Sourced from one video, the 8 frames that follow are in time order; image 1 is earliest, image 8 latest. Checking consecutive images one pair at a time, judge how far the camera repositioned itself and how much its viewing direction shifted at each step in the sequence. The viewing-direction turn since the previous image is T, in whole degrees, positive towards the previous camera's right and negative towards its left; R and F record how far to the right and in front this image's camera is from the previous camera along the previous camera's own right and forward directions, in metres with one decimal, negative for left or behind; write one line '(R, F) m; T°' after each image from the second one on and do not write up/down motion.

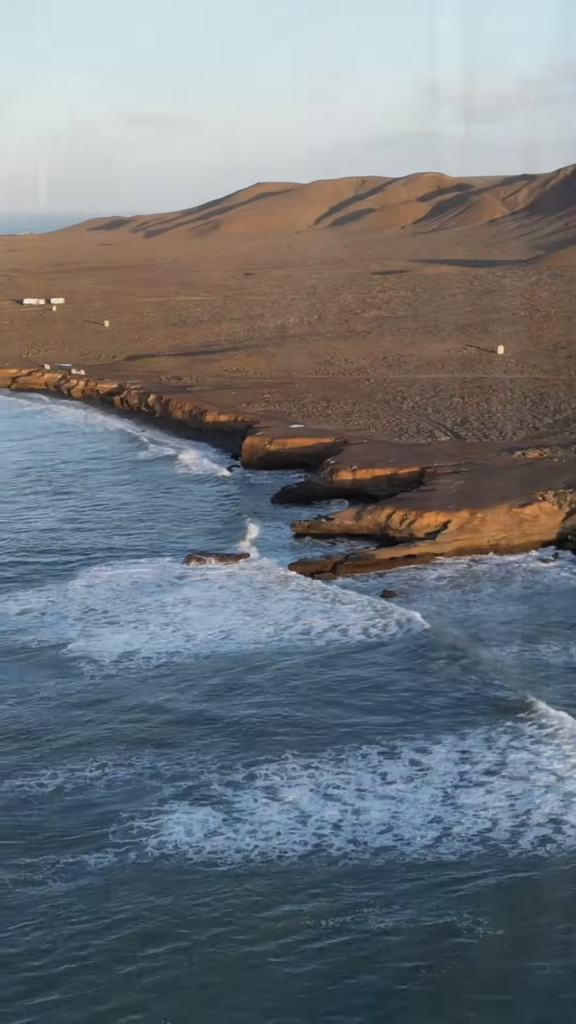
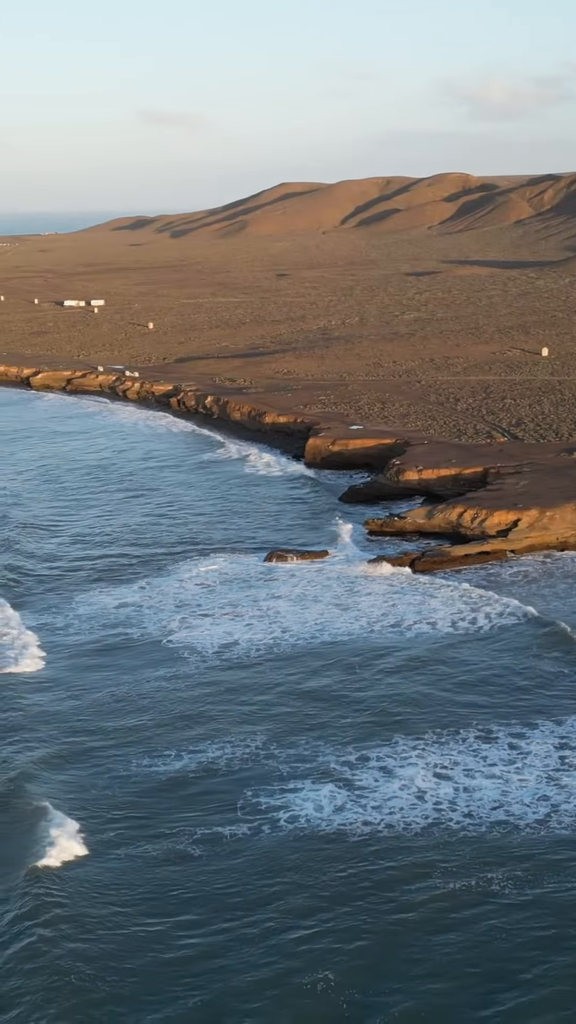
(-0.7, -0.9) m; 0°
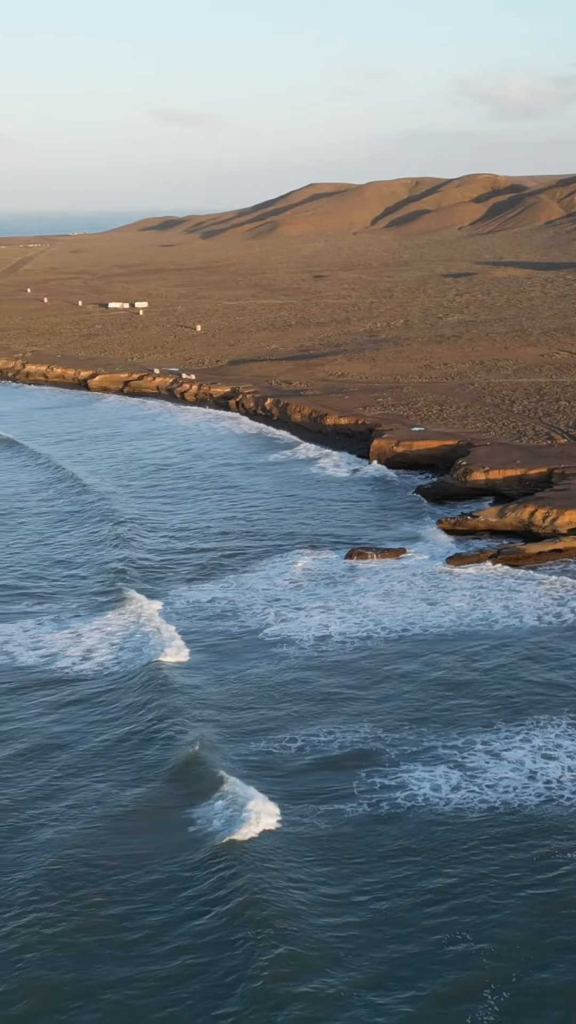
(-0.7, -0.9) m; -1°
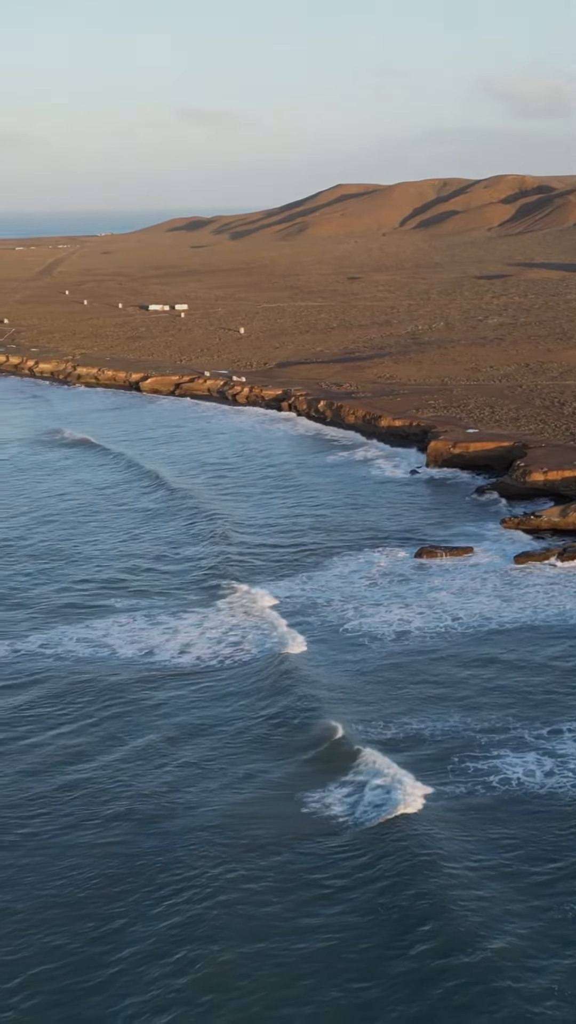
(-0.6, -0.8) m; -1°
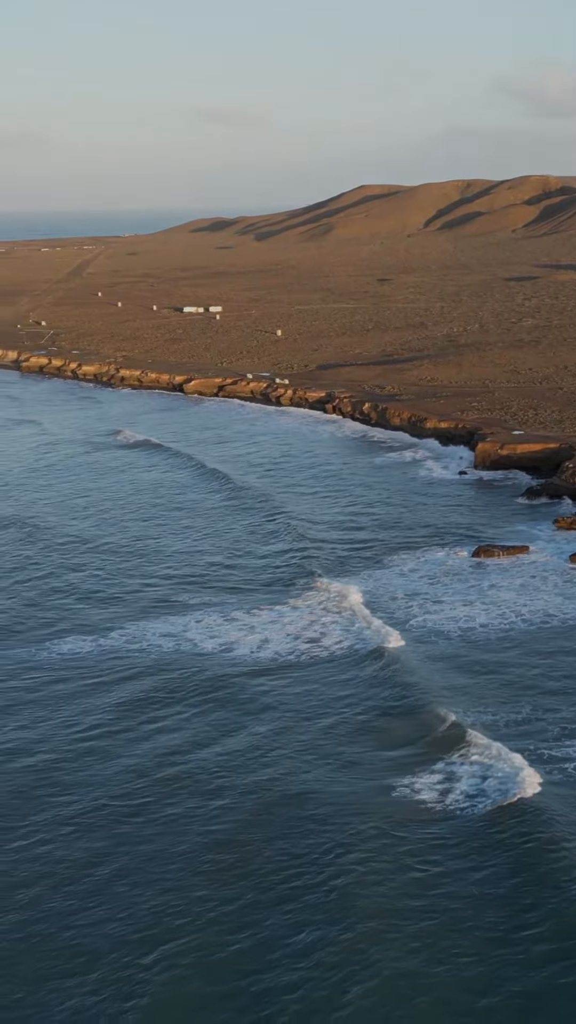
(-0.6, -0.7) m; 0°
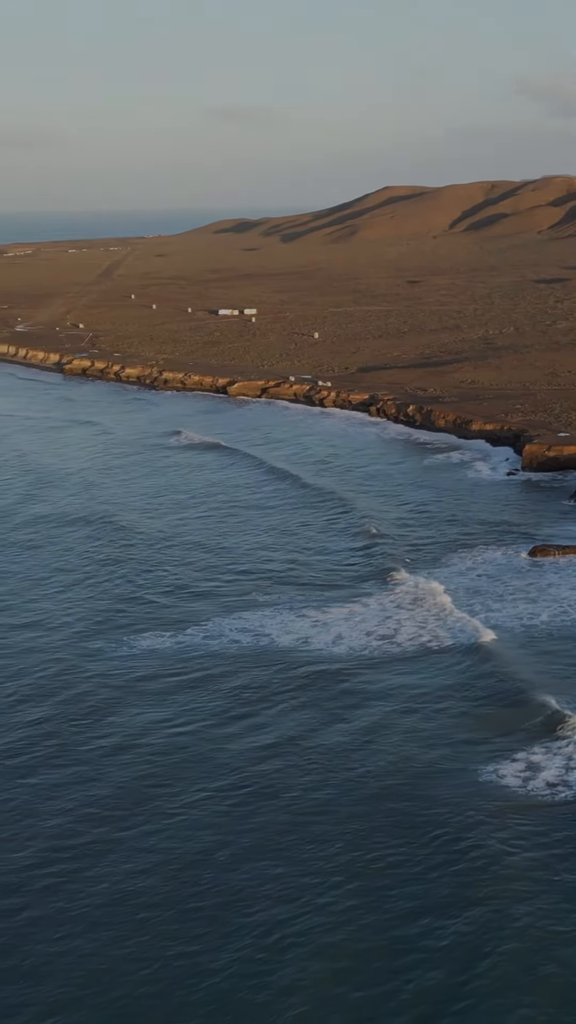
(-0.6, -0.7) m; -1°
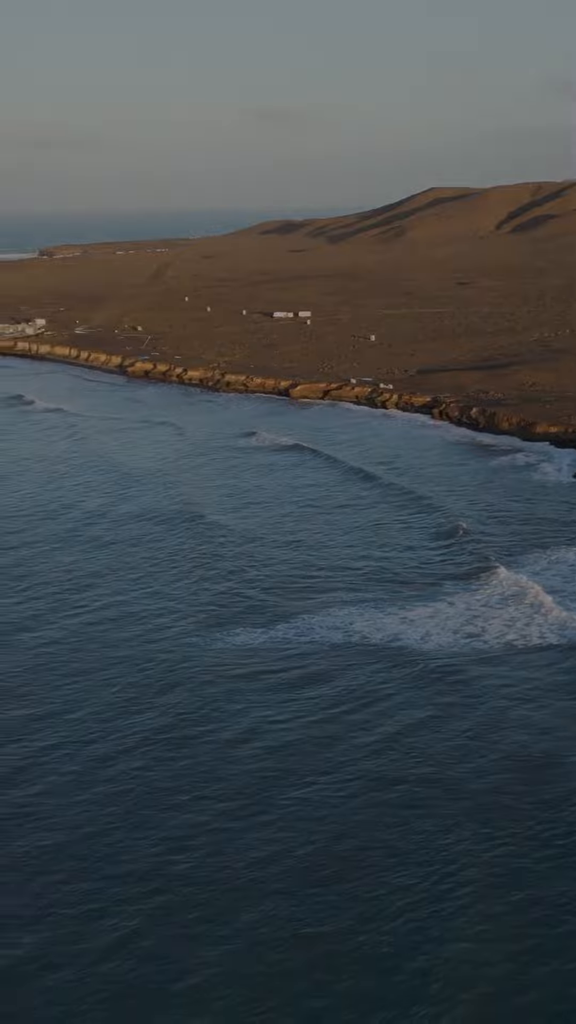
(-0.5, -0.6) m; -1°
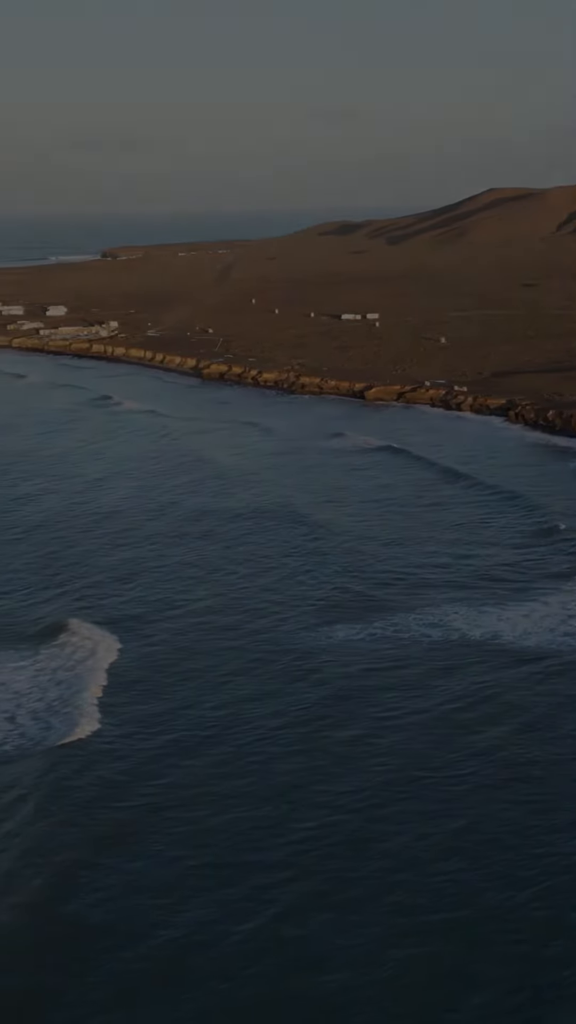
(-0.5, -0.5) m; -2°
